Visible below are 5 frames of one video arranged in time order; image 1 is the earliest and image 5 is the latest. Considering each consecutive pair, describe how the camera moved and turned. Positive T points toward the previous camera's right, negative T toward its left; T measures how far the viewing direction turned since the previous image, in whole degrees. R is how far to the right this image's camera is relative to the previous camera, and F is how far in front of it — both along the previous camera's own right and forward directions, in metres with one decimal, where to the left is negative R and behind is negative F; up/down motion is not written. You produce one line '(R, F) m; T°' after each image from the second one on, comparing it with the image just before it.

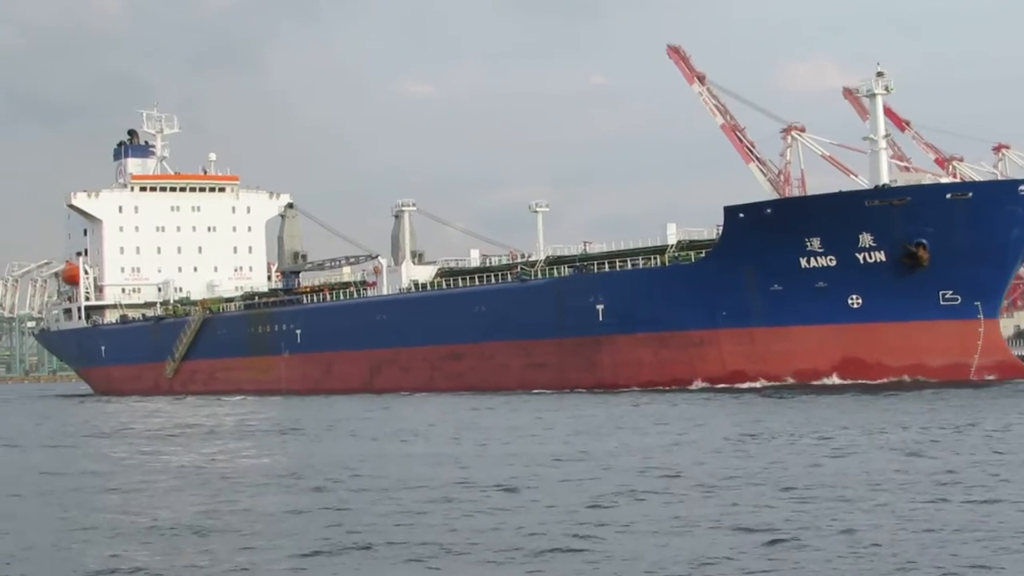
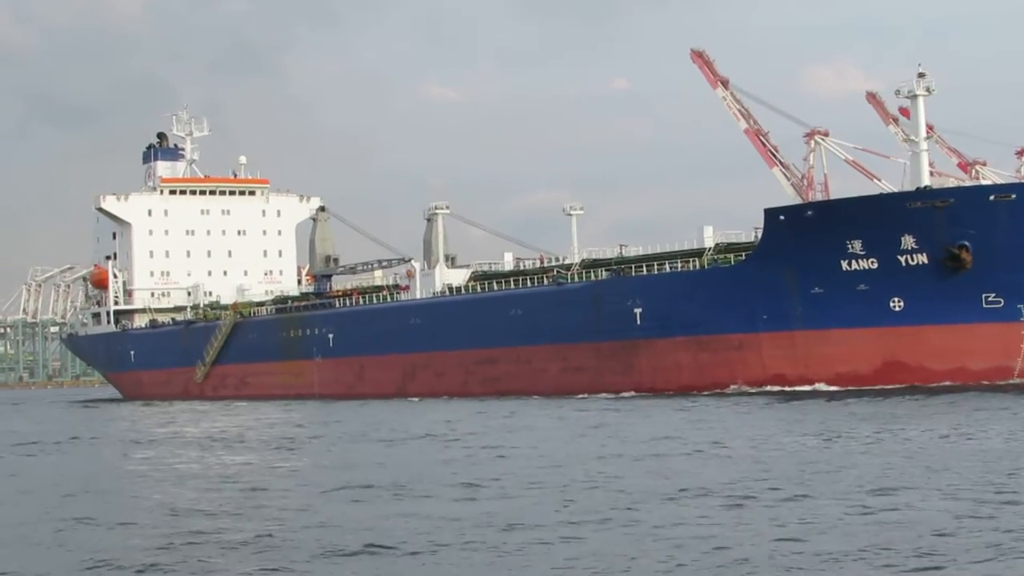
(-0.3, +0.1) m; -1°
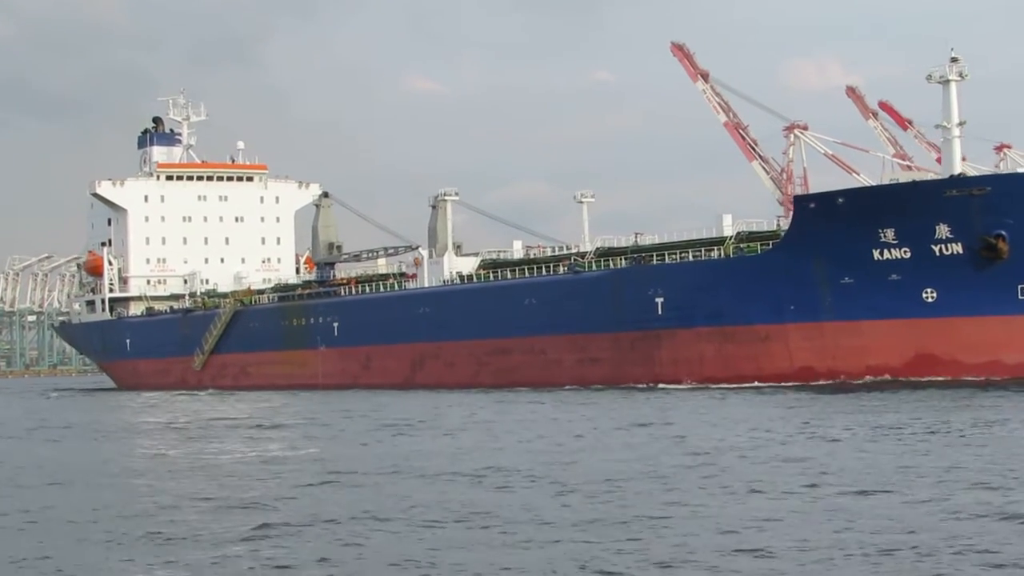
(-0.5, +0.6) m; +1°
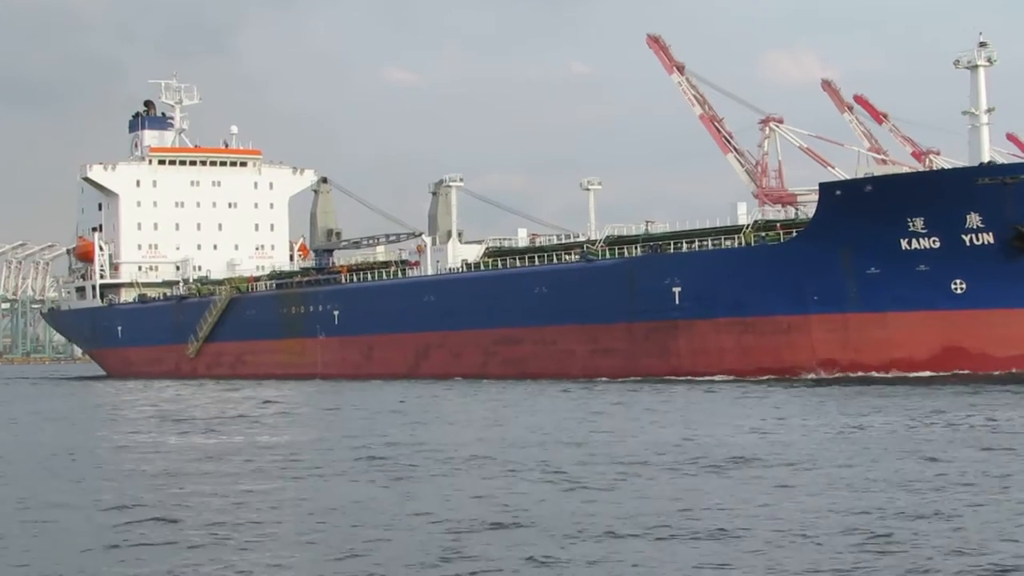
(-0.5, +0.6) m; +1°
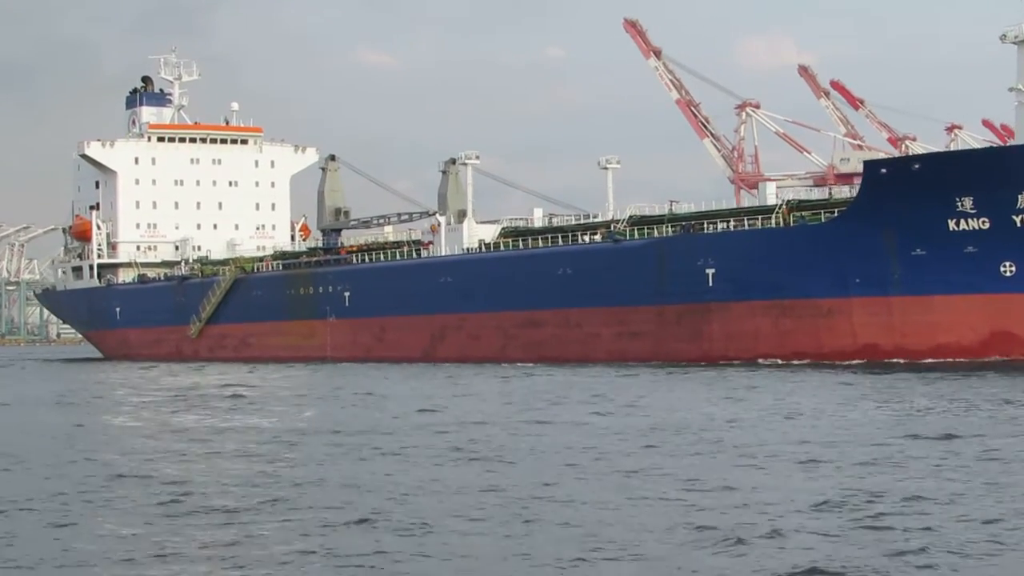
(-0.6, +0.7) m; +1°
